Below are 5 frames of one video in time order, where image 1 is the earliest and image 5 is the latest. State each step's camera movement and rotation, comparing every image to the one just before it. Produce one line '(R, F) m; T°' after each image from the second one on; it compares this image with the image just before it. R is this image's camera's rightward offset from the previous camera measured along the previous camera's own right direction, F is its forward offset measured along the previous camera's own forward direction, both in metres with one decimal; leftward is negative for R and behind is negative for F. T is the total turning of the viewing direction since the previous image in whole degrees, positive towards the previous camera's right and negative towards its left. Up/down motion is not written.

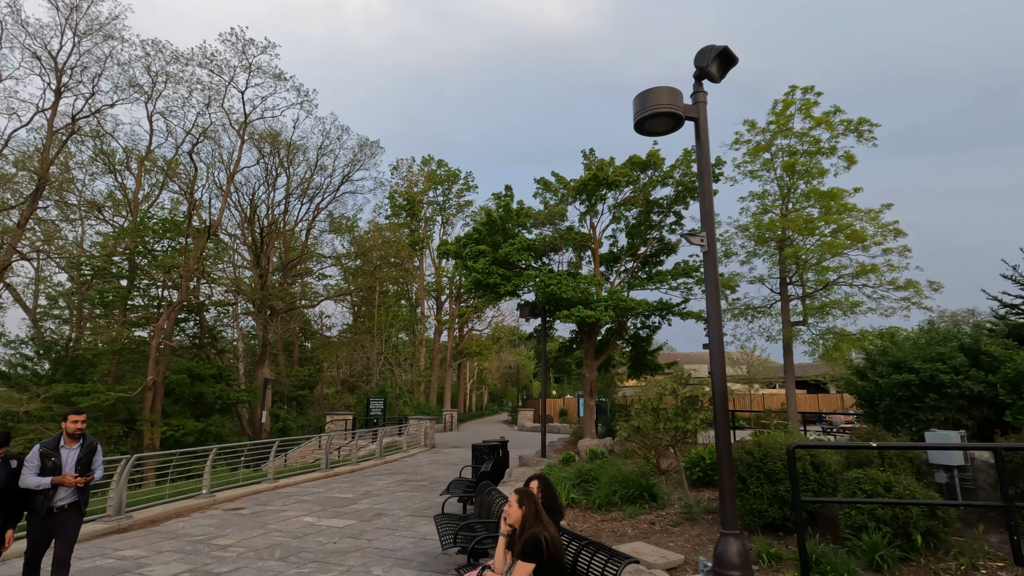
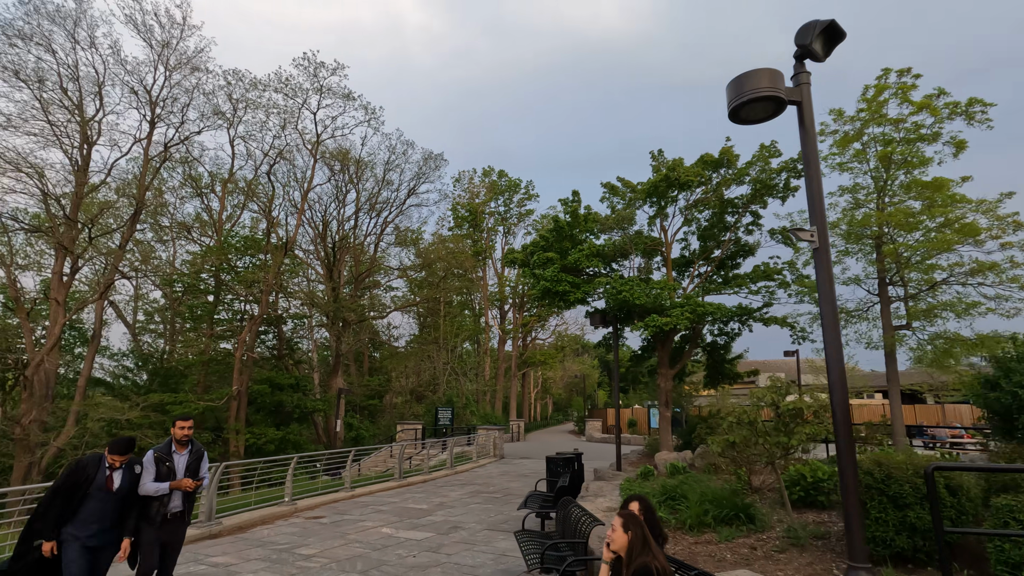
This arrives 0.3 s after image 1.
(-0.2, +0.2) m; -6°
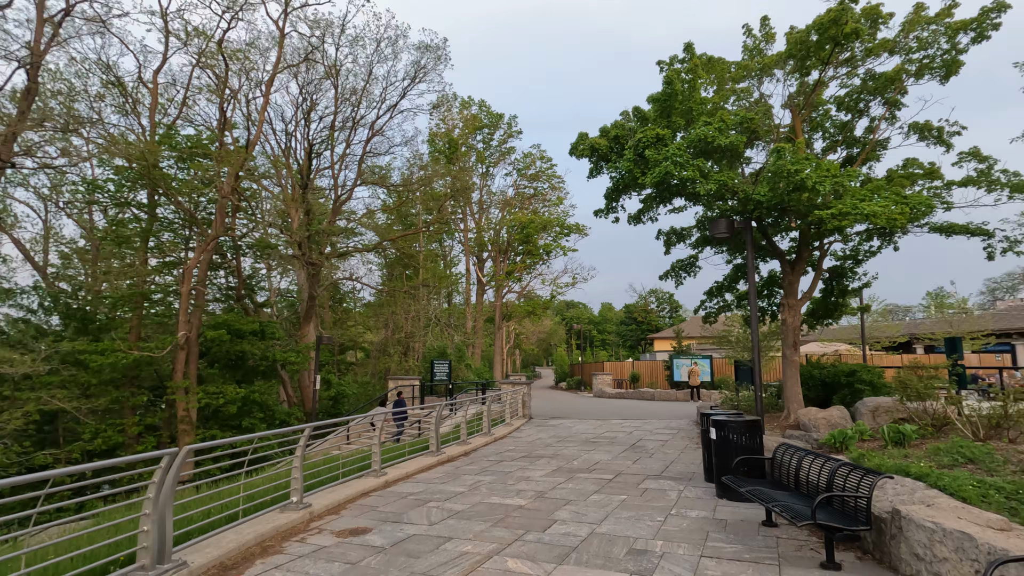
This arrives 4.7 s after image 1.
(-2.6, +4.4) m; +5°
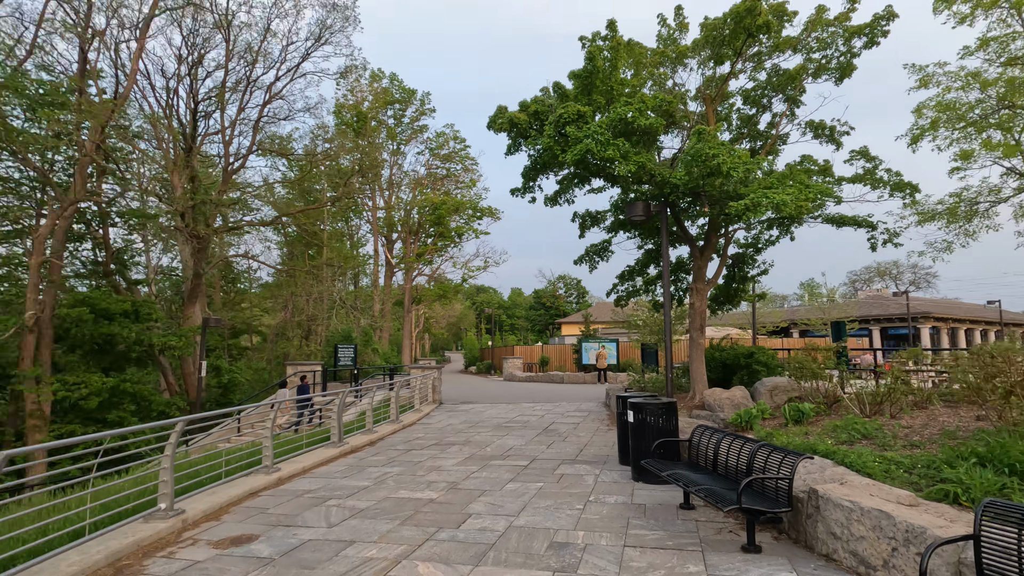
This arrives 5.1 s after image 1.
(0.0, +0.5) m; +10°
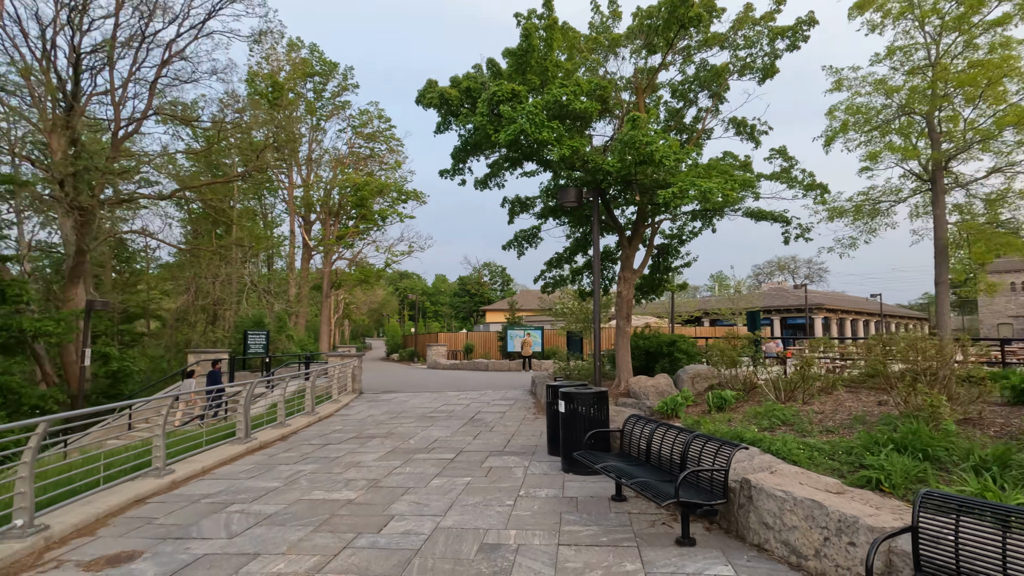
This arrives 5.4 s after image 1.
(-0.1, +0.4) m; +8°
